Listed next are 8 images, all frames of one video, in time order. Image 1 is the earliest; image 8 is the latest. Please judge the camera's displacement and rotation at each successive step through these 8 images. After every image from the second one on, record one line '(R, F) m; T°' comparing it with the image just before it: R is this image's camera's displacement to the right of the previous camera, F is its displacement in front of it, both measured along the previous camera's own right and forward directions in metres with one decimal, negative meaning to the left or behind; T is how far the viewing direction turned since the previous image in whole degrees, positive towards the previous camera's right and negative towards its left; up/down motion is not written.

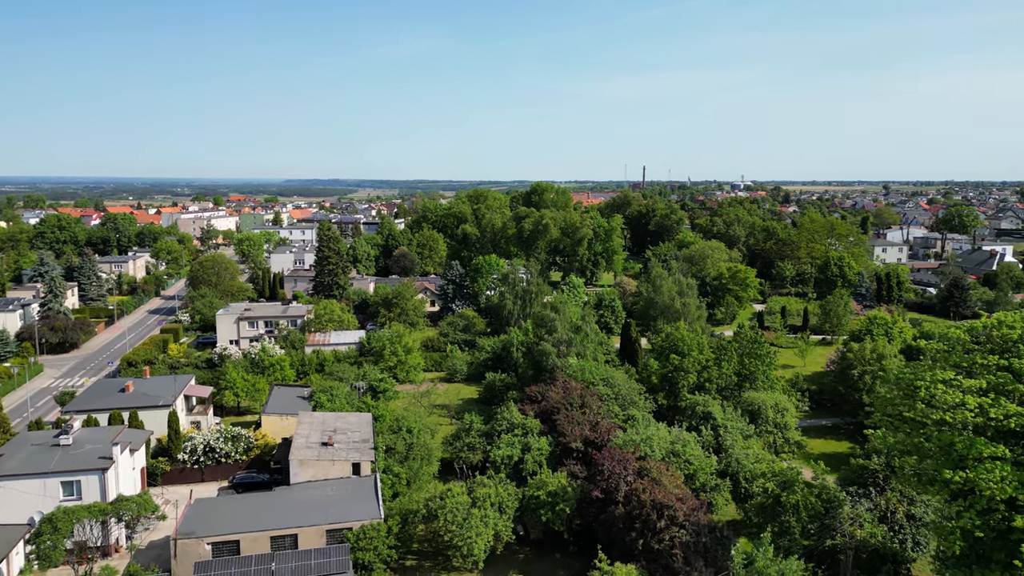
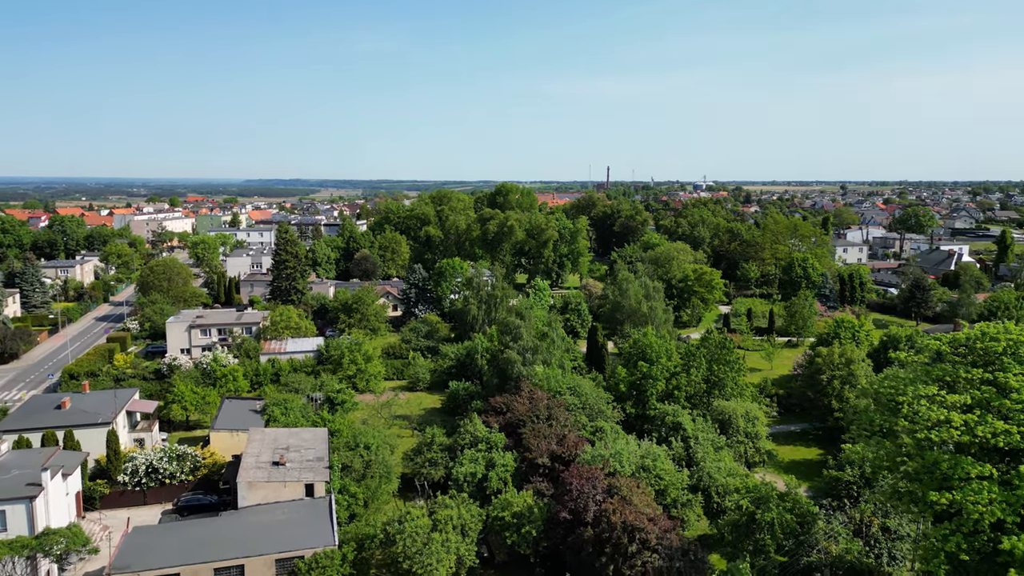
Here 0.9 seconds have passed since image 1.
(+0.1, +0.7) m; +3°
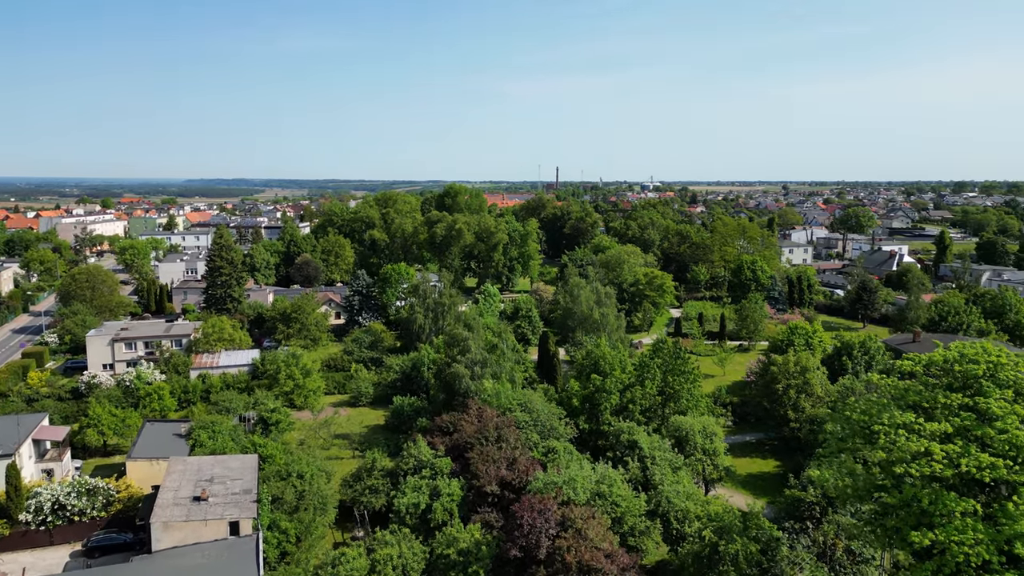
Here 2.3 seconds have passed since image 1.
(+0.1, +1.0) m; +4°
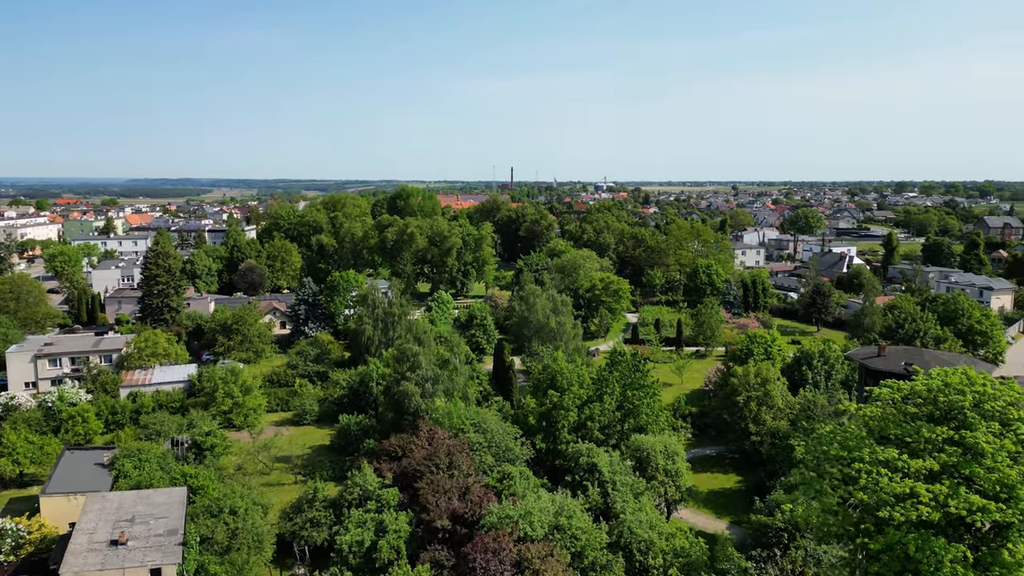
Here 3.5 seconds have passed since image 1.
(+0.1, +0.9) m; +3°
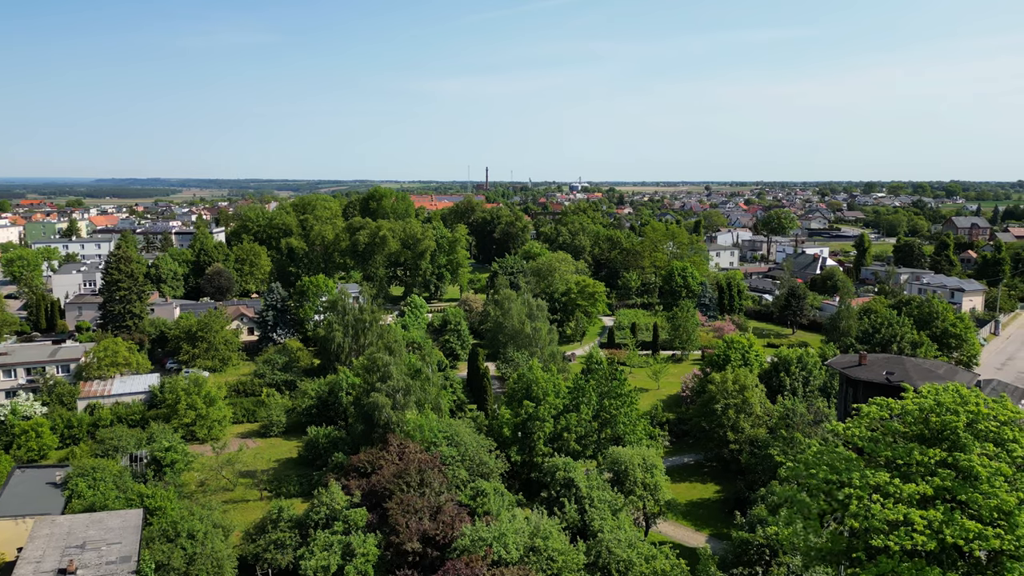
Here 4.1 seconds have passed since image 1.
(0.0, +0.5) m; +2°
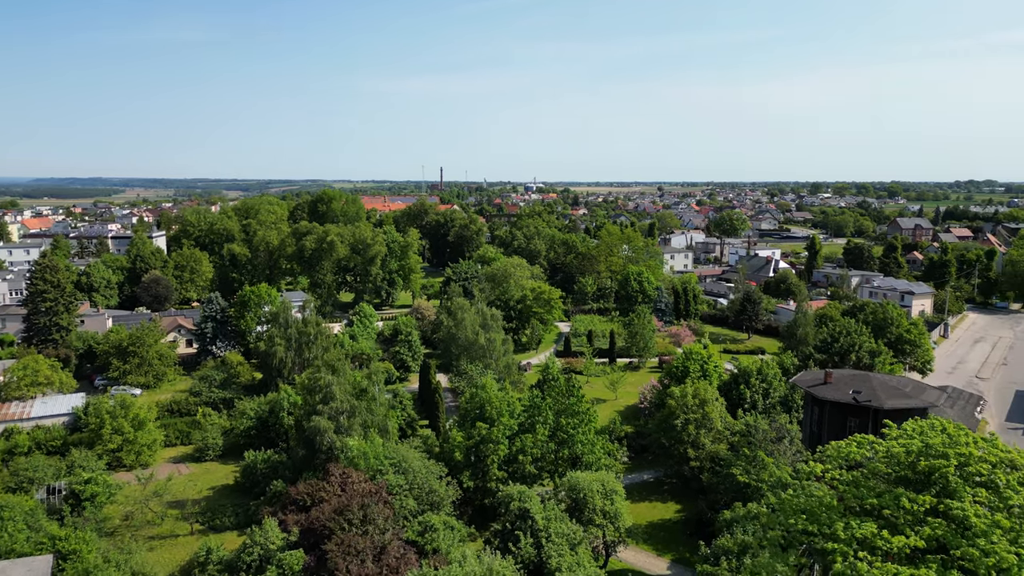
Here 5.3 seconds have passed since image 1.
(+0.1, +0.9) m; +3°
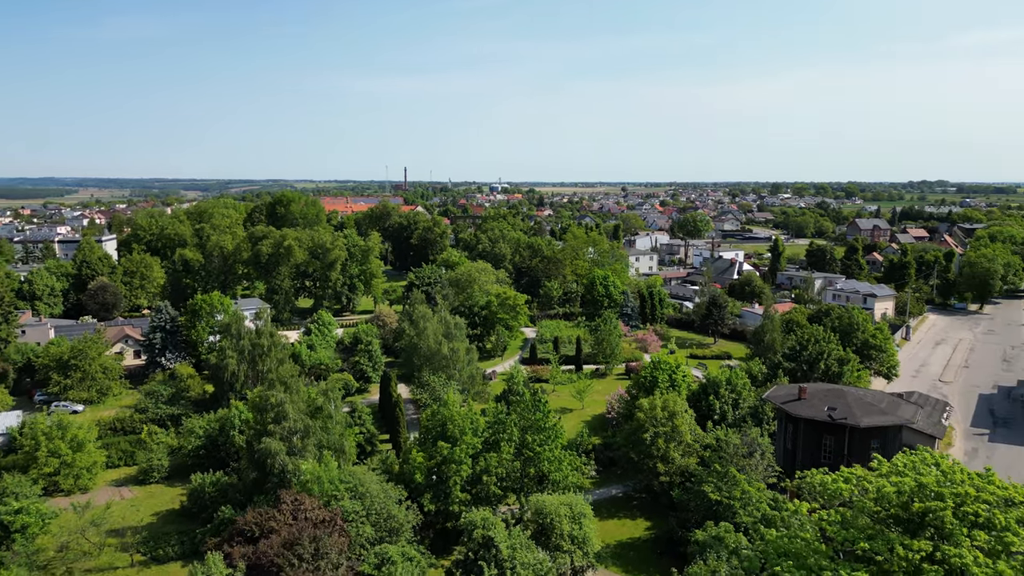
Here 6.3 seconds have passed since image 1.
(+0.1, +0.7) m; +3°
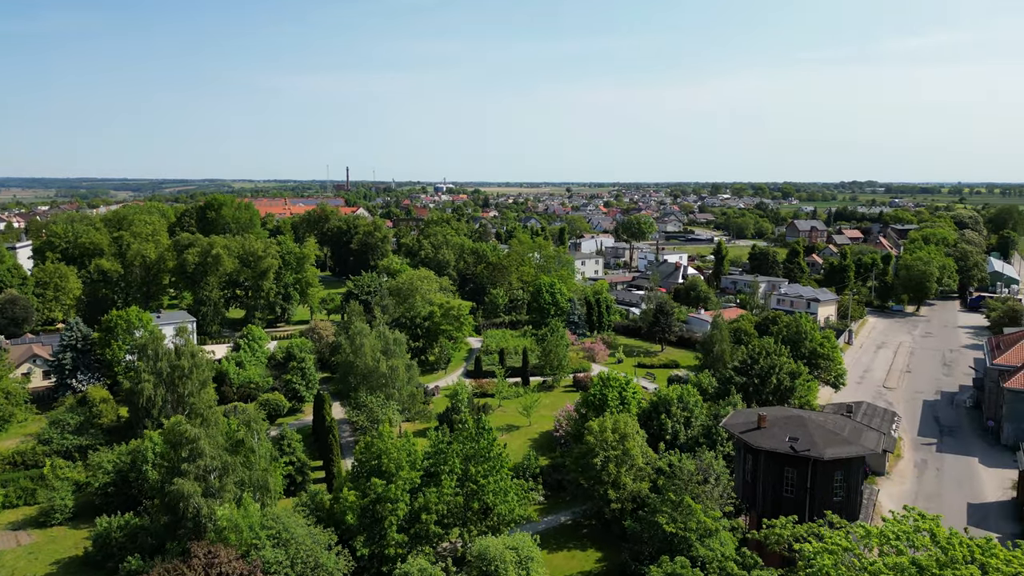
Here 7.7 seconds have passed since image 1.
(+0.1, +1.1) m; +4°
